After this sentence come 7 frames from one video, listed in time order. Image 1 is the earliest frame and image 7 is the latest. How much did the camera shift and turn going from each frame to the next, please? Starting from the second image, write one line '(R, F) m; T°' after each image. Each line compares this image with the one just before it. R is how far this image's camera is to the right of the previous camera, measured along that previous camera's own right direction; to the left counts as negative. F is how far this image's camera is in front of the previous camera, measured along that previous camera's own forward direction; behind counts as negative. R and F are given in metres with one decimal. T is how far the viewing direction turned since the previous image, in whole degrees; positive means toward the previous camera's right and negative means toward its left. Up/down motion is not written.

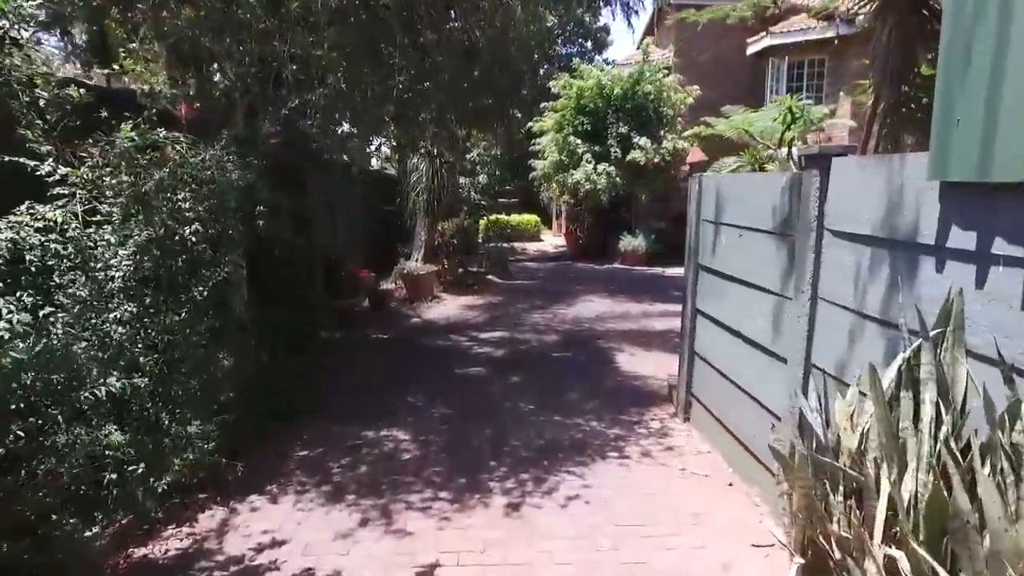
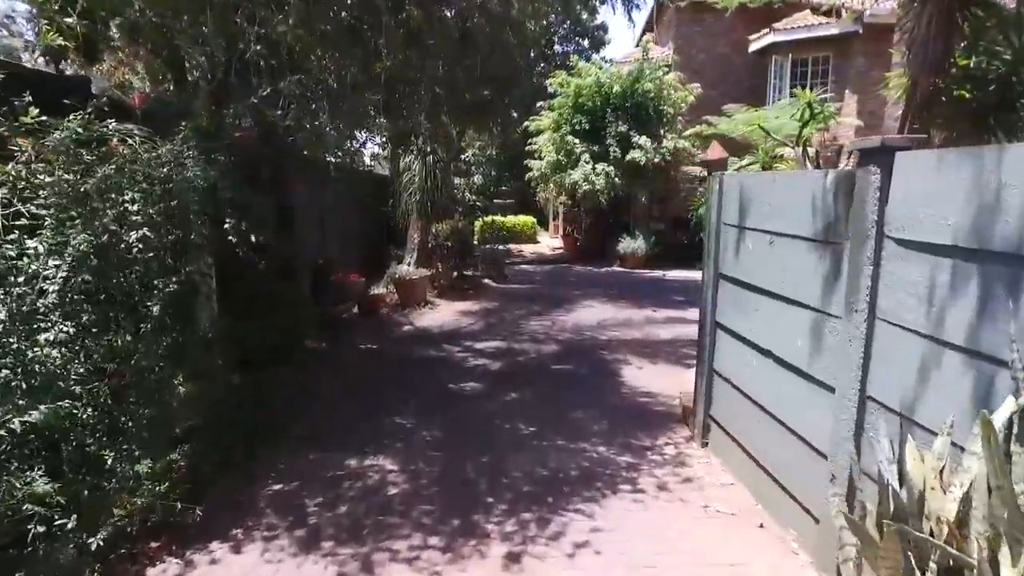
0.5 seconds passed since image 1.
(0.0, +0.5) m; 0°
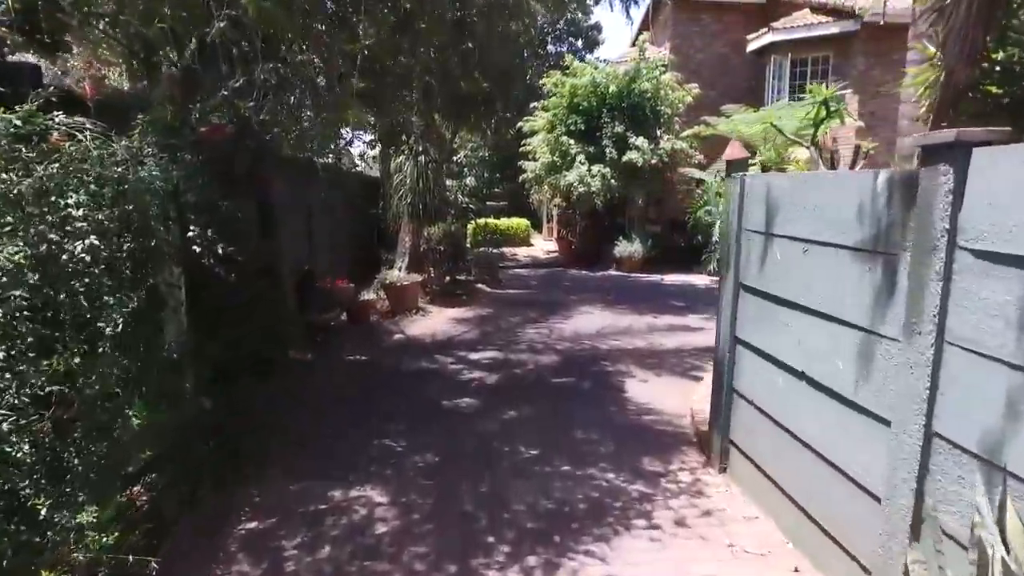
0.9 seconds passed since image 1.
(-0.1, +0.4) m; +1°
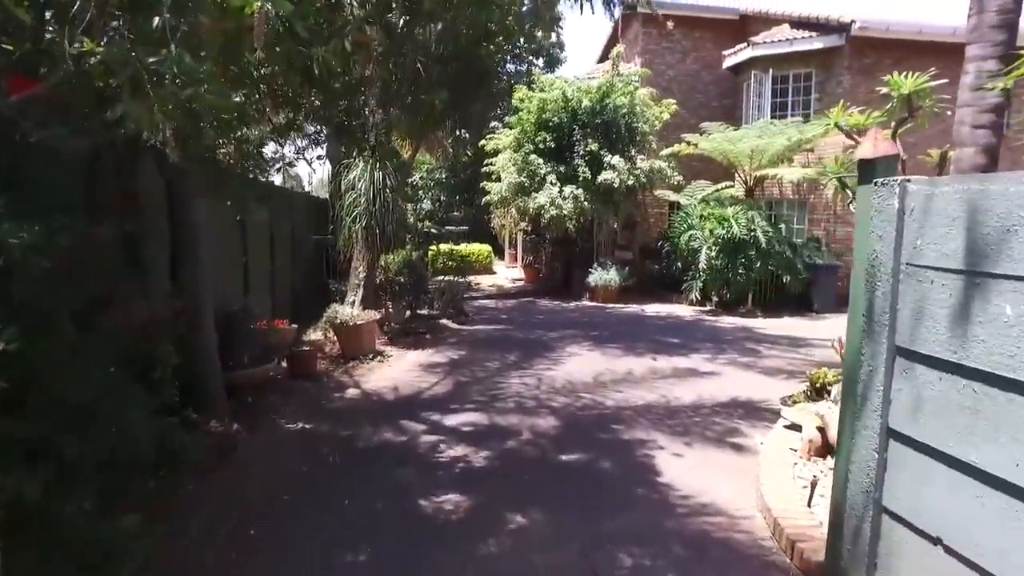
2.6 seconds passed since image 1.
(-0.3, +1.6) m; +4°
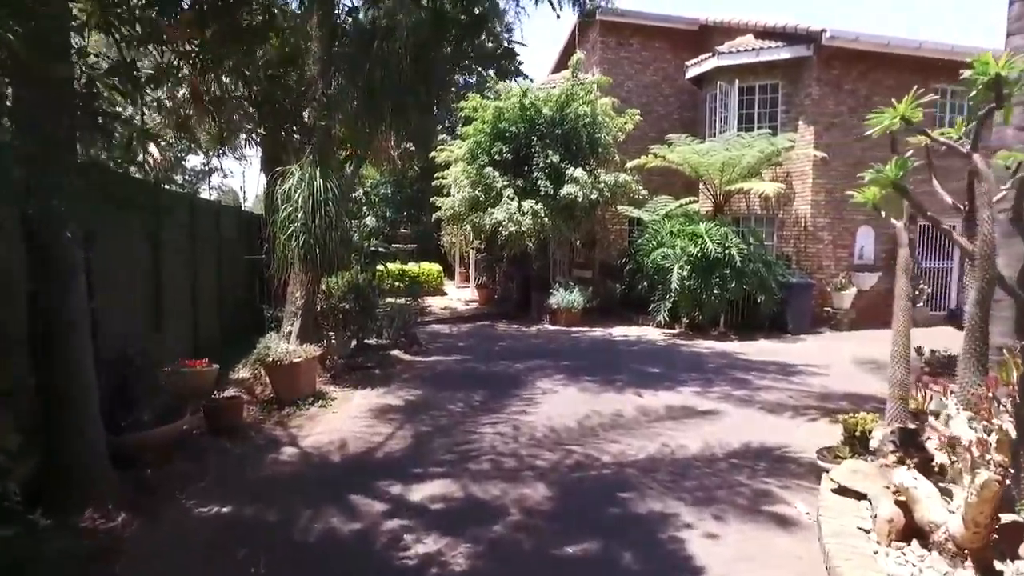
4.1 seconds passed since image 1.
(-0.3, +1.2) m; +5°
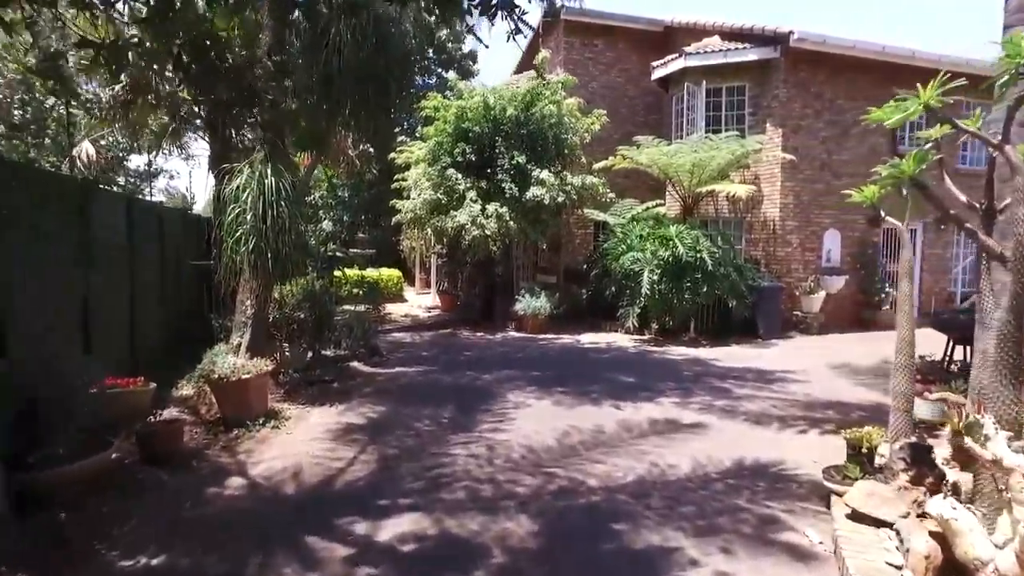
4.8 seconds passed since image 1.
(-0.1, +0.5) m; +4°
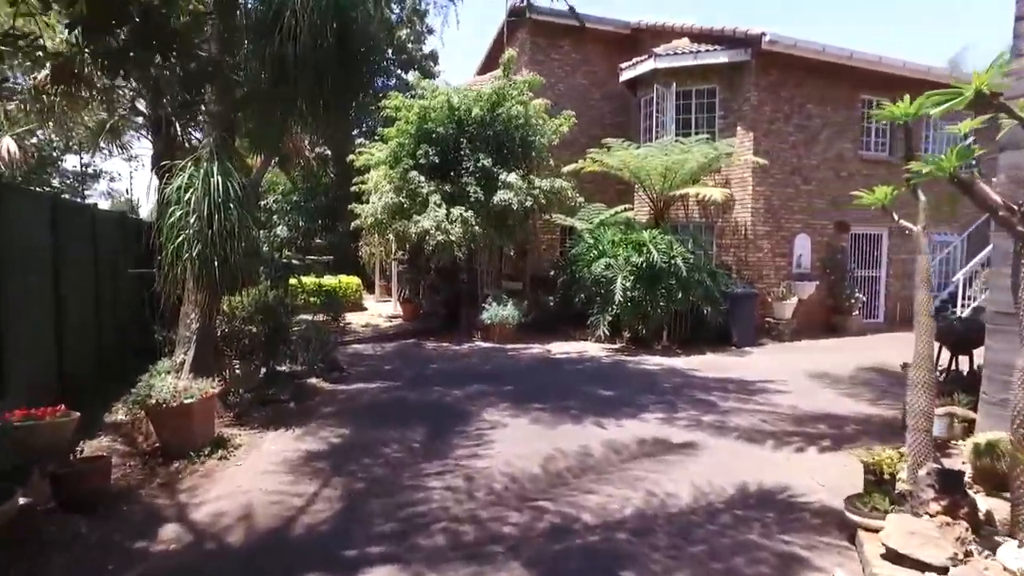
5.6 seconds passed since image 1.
(-0.2, +0.6) m; +4°
